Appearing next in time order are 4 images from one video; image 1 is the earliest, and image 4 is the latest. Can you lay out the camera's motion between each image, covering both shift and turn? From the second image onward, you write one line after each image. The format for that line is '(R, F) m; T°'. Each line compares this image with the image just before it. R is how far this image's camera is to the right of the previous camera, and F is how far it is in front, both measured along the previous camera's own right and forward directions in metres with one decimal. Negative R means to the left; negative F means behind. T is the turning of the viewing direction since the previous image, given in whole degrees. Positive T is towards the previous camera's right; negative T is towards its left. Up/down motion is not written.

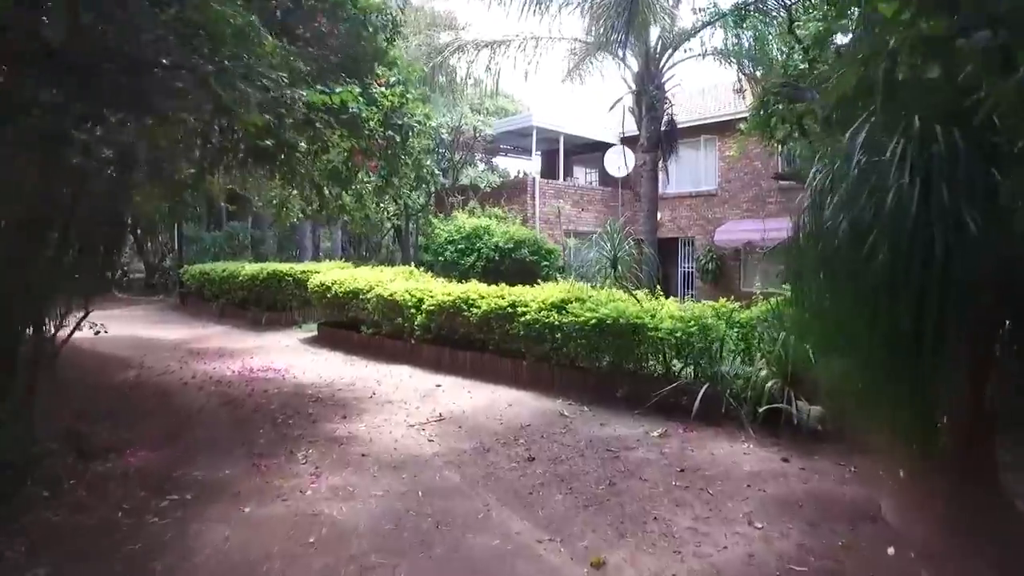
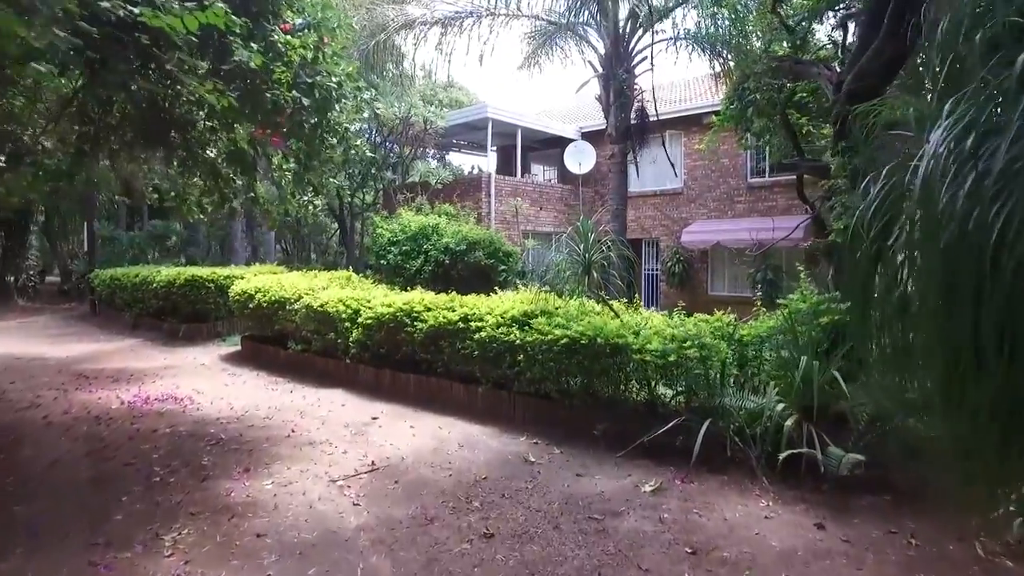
(0.0, +1.3) m; +4°
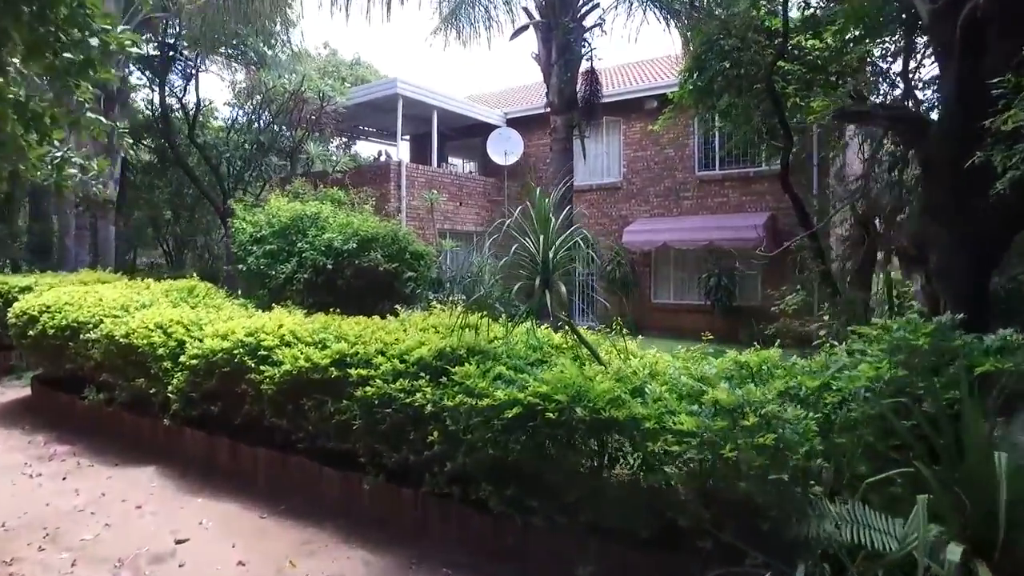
(+0.1, +2.6) m; +7°
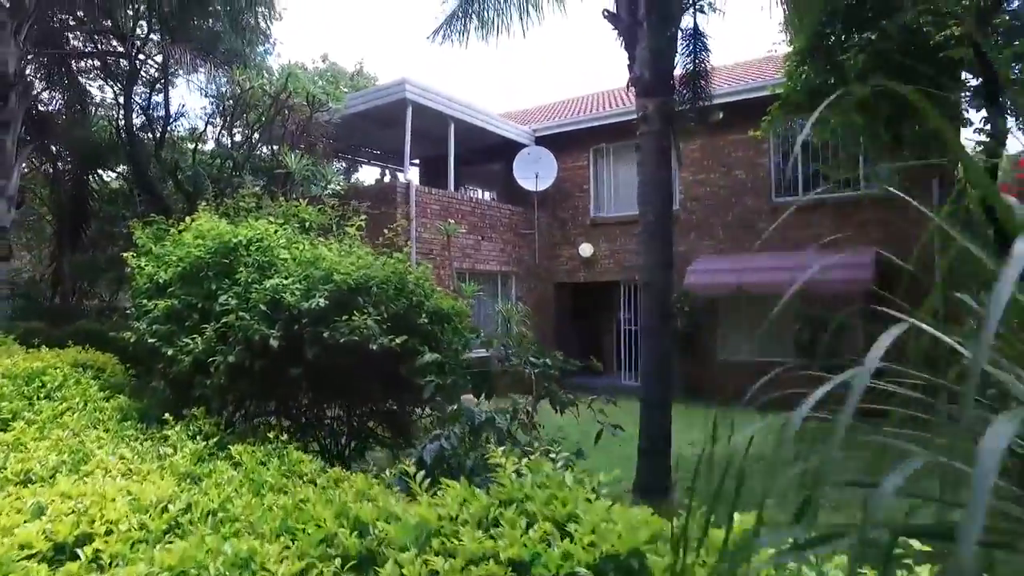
(-0.5, +3.1) m; 0°
